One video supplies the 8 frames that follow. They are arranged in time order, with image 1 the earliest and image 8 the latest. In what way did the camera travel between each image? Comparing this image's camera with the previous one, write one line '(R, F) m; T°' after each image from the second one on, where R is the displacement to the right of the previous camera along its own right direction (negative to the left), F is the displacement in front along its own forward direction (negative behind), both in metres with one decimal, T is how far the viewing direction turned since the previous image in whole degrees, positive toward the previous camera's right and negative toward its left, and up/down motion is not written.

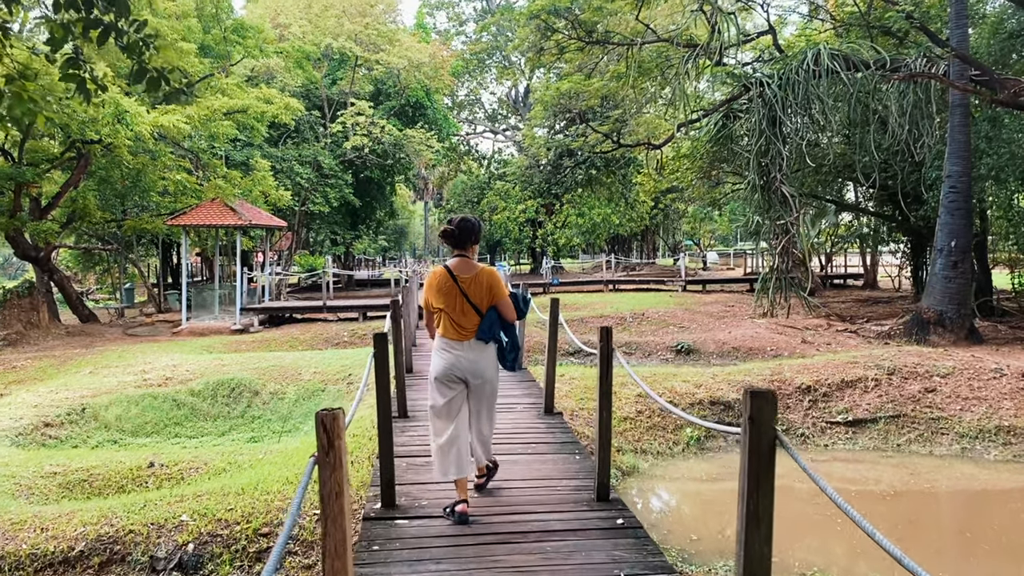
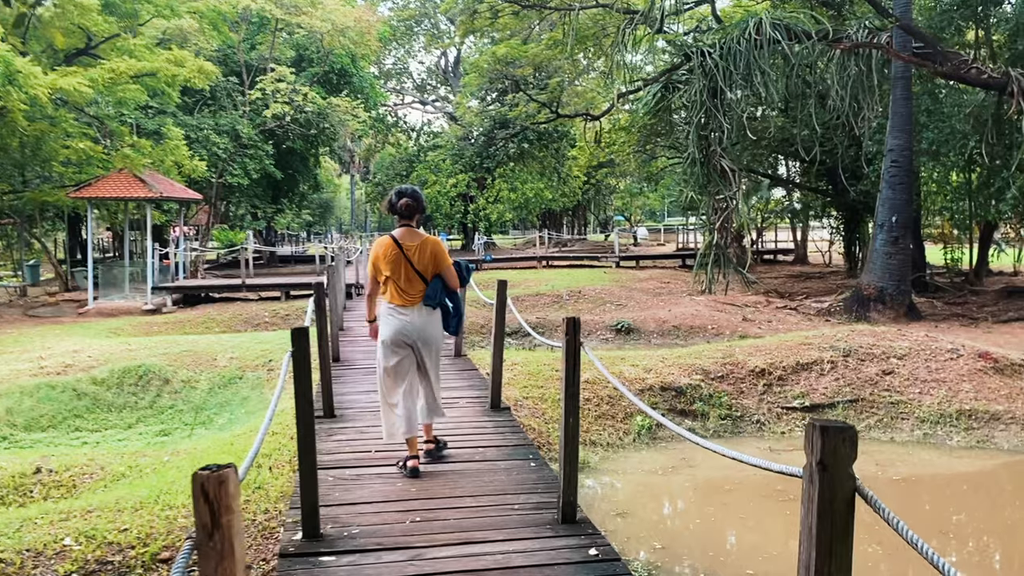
(-0.1, +0.9) m; +5°
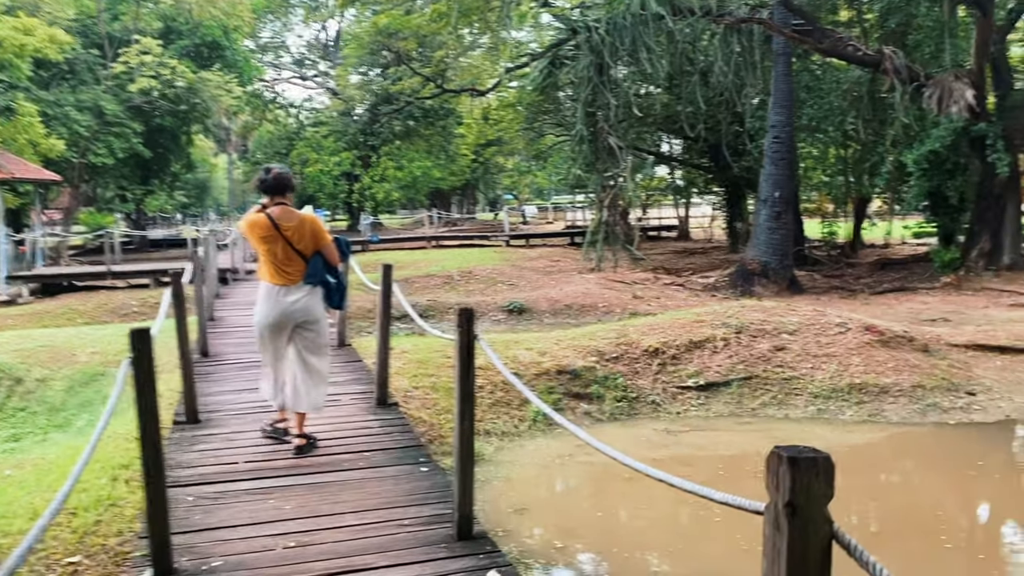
(0.0, +0.5) m; +7°
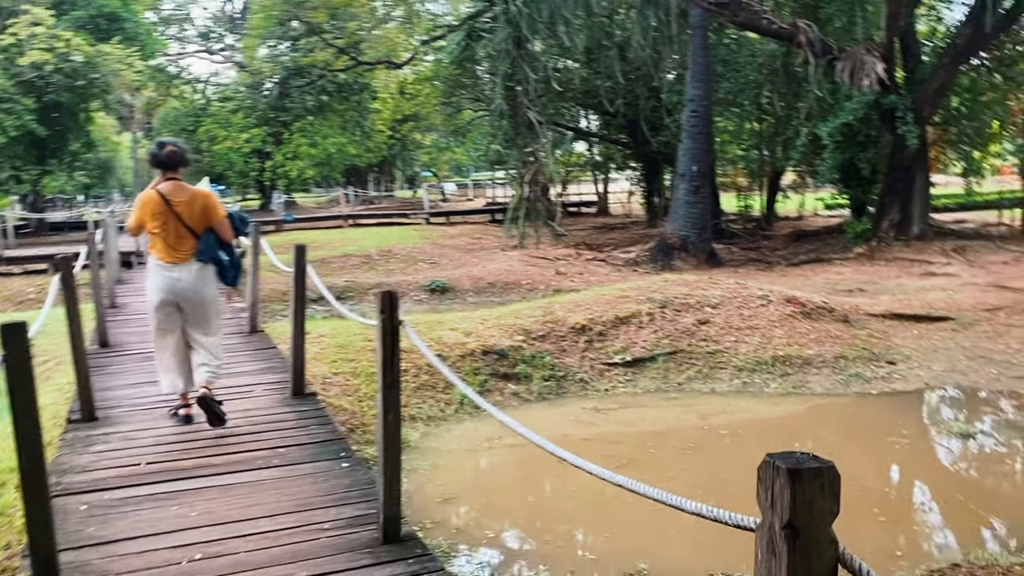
(0.0, +0.3) m; +5°
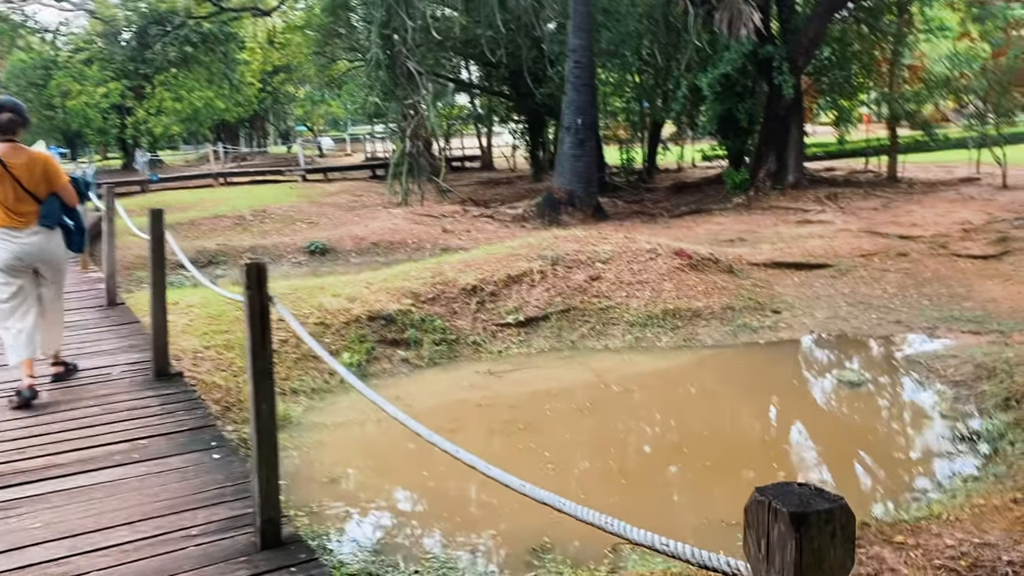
(0.0, +0.4) m; +7°
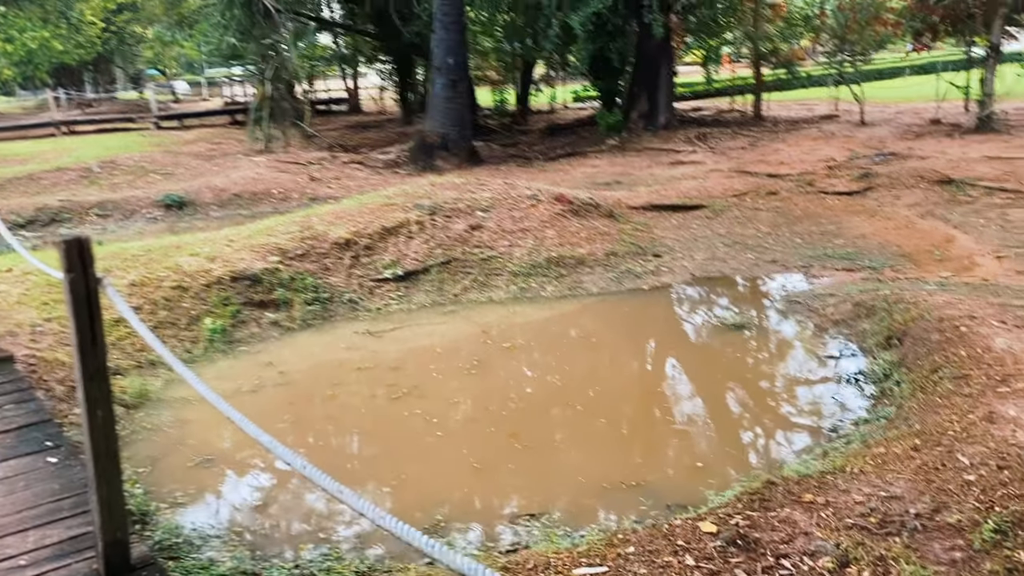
(0.0, +0.4) m; +8°
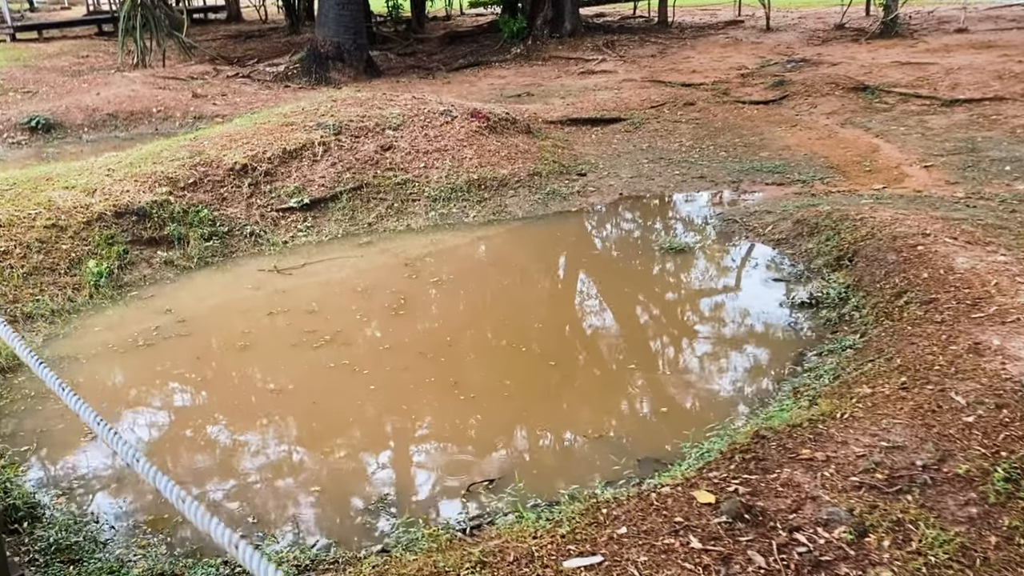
(-0.2, +0.6) m; +7°
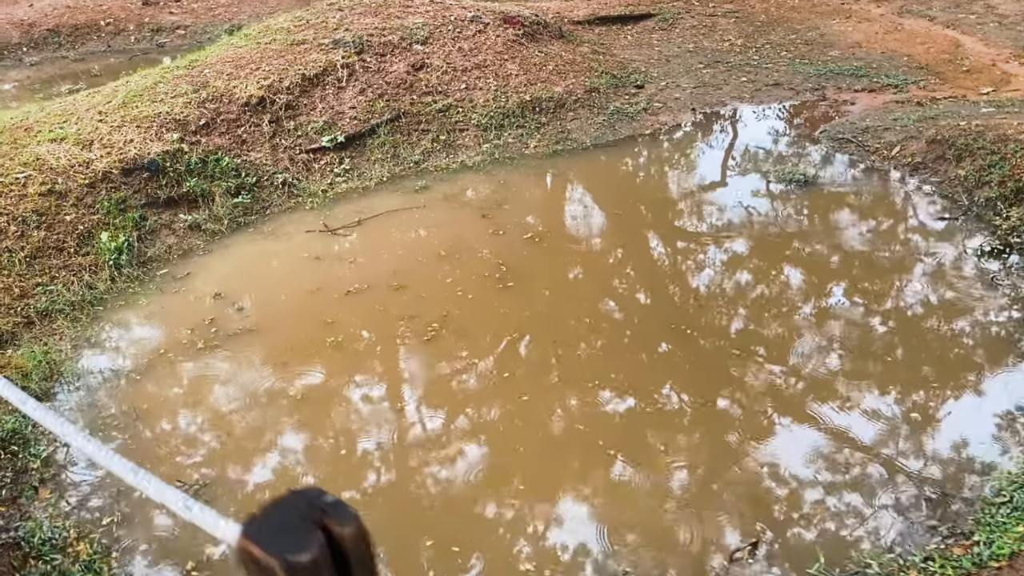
(-1.0, +1.0) m; +4°
